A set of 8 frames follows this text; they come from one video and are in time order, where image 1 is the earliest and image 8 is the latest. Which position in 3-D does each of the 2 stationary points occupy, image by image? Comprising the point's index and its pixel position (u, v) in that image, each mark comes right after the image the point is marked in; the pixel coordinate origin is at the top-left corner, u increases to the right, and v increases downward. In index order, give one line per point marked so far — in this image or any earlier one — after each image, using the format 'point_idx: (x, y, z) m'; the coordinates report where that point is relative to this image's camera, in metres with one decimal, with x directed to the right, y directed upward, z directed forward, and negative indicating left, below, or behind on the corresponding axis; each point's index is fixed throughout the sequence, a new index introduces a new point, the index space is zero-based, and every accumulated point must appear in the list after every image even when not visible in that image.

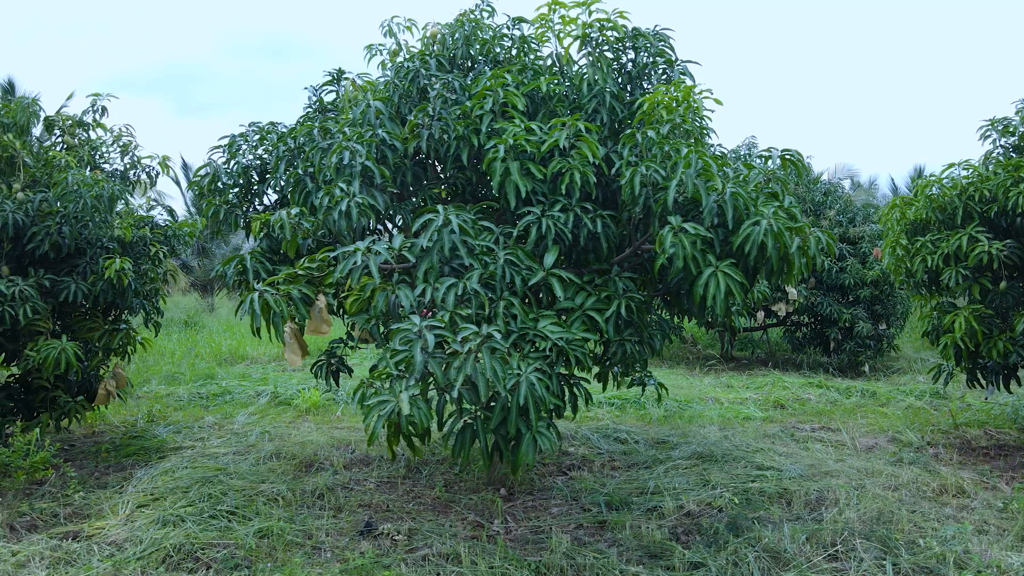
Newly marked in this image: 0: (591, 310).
0: (+0.6, -0.2, +2.7) m
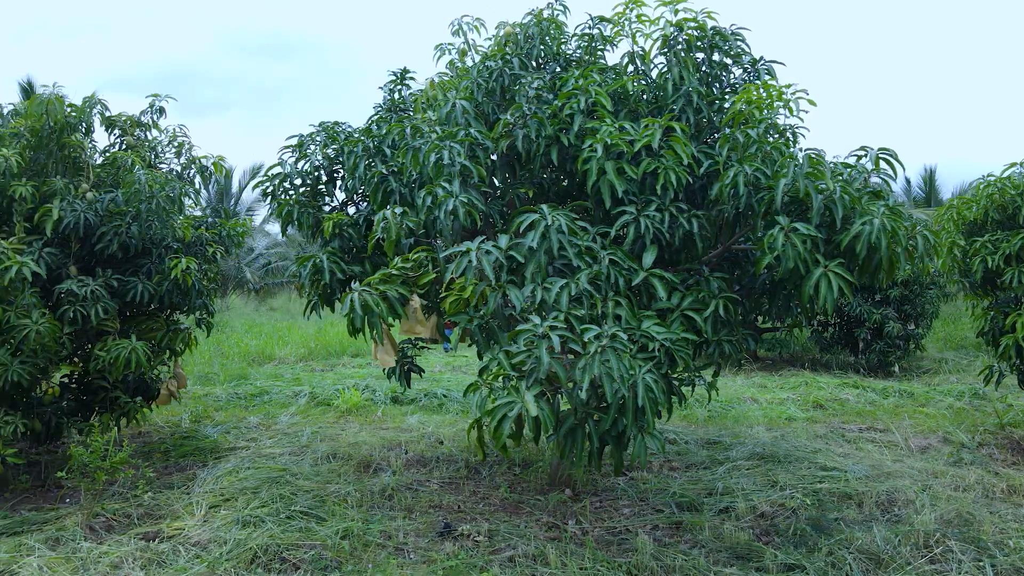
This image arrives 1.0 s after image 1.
0: (+1.3, -0.2, +2.7) m
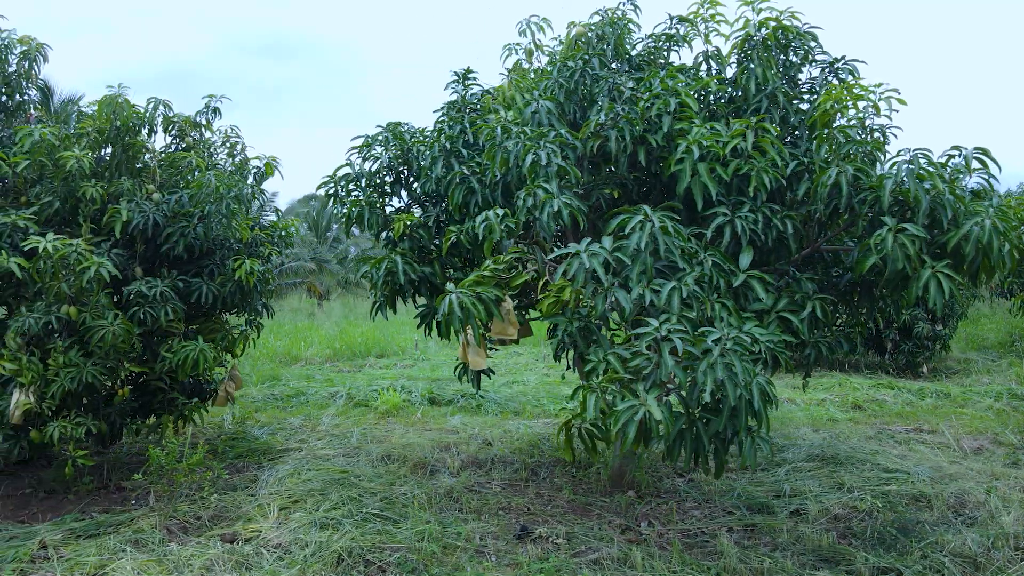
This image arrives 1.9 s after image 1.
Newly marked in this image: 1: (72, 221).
0: (+2.0, -0.2, +2.7) m
1: (-4.7, +0.7, +3.9) m
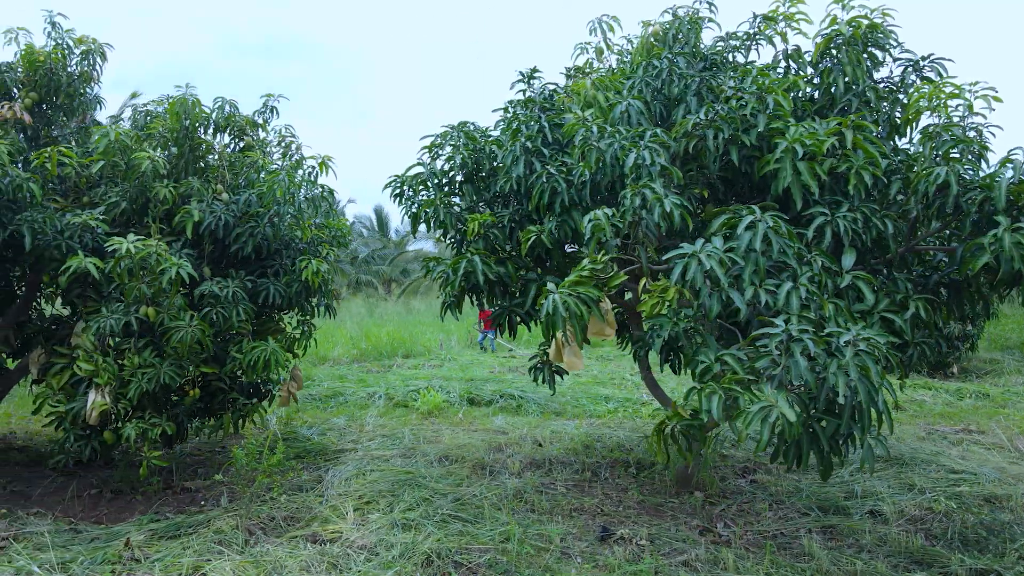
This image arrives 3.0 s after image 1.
0: (+2.7, -0.2, +2.6) m
1: (-4.0, +0.7, +3.9) m
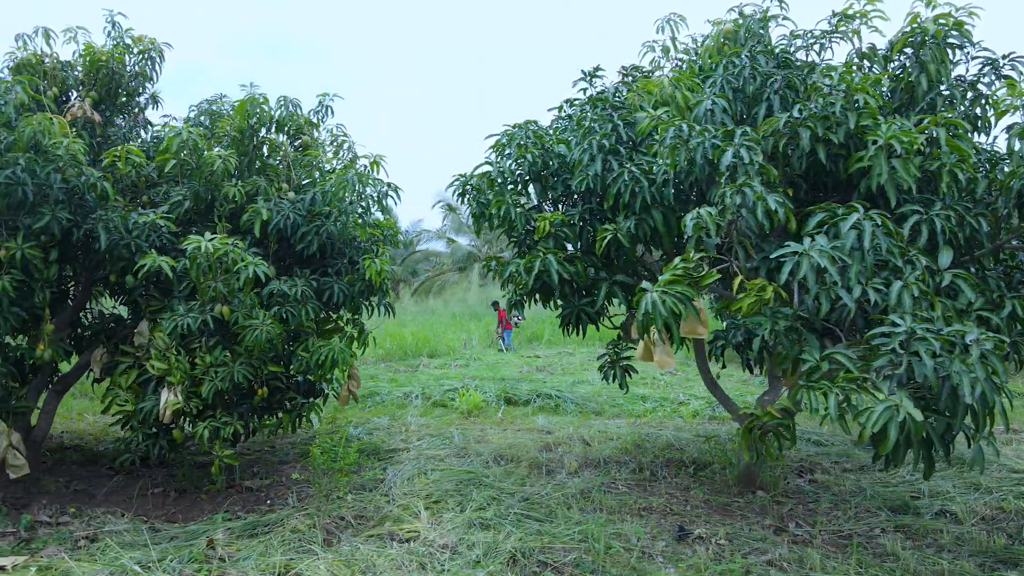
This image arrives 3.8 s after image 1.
0: (+3.4, -0.2, +2.6) m
1: (-3.3, +0.7, +3.9) m
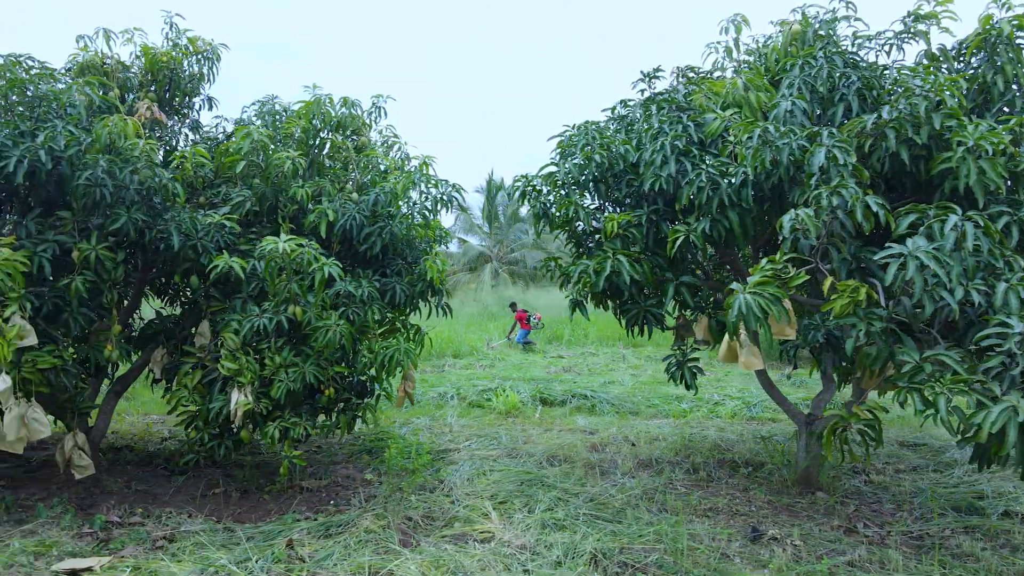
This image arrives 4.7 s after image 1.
0: (+4.0, -0.2, +2.6) m
1: (-2.7, +0.7, +3.9) m
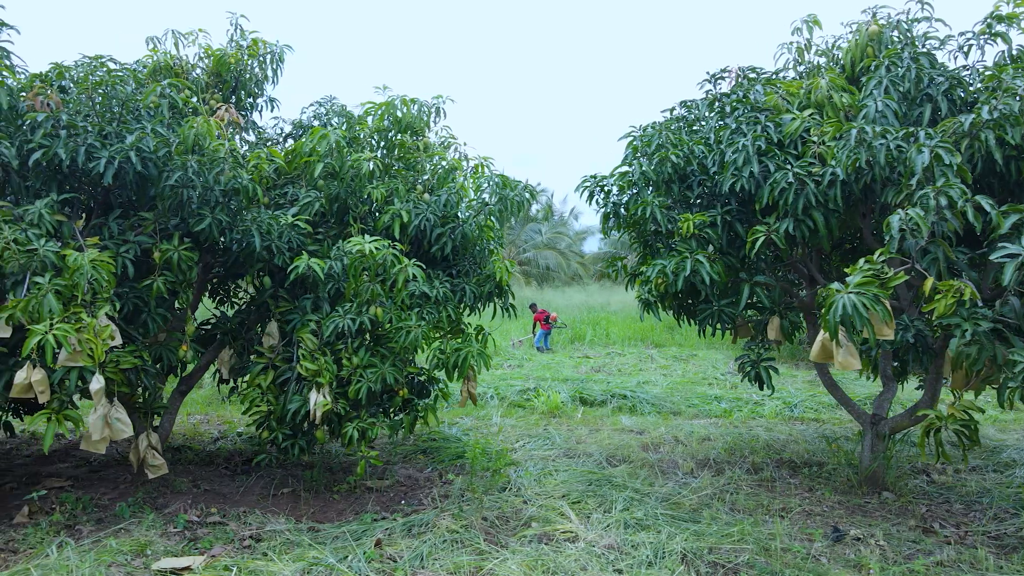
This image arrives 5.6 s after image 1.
0: (+4.8, -0.2, +2.6) m
1: (-1.9, +0.7, +4.0) m
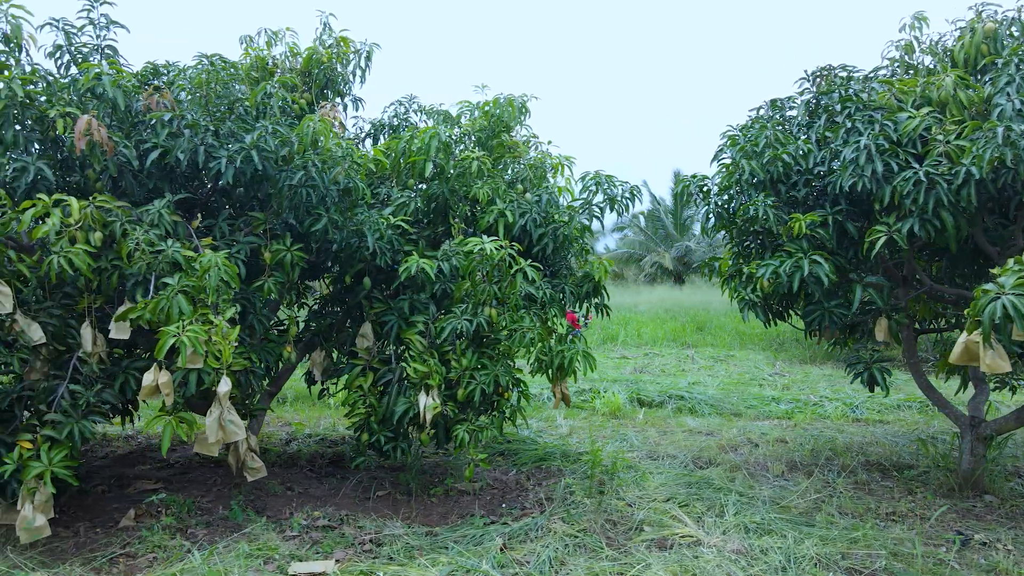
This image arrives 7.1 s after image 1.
0: (+5.8, -0.2, +2.6) m
1: (-0.9, +0.7, +3.9) m
